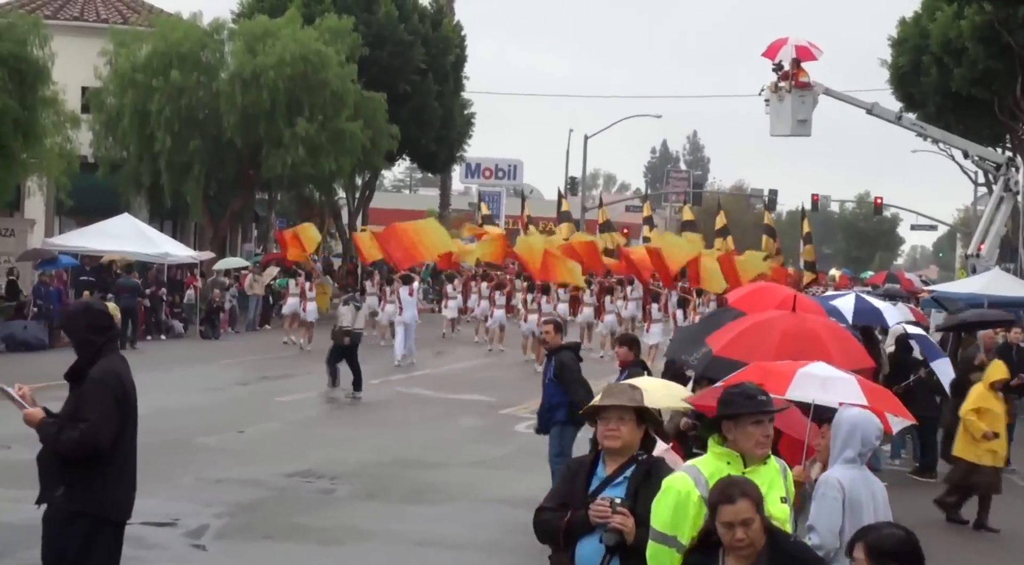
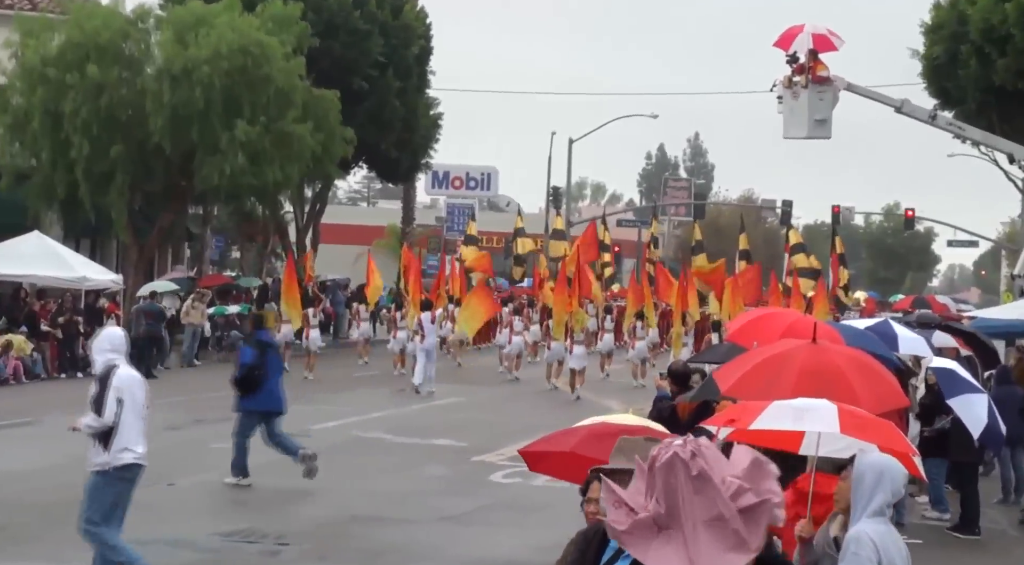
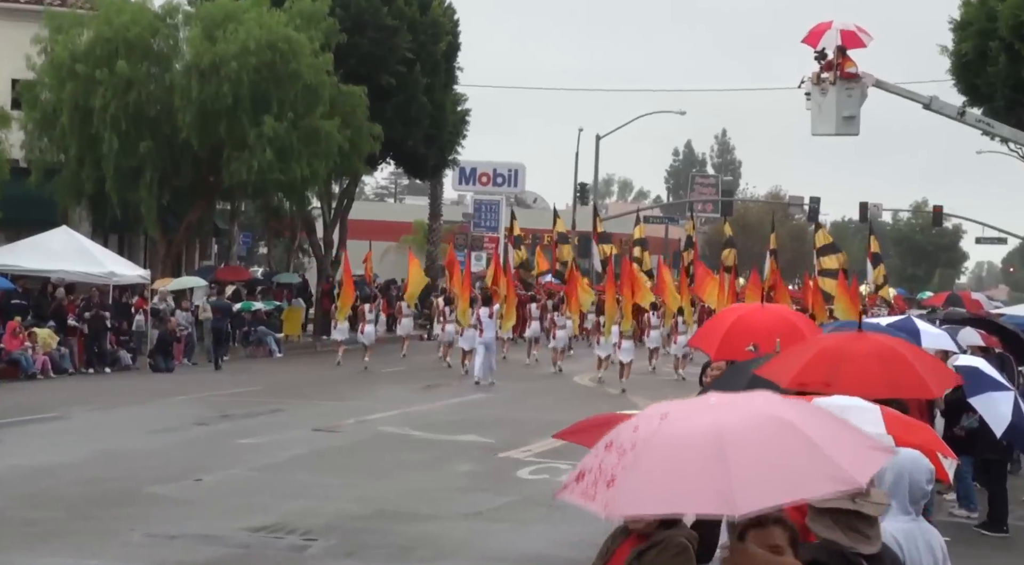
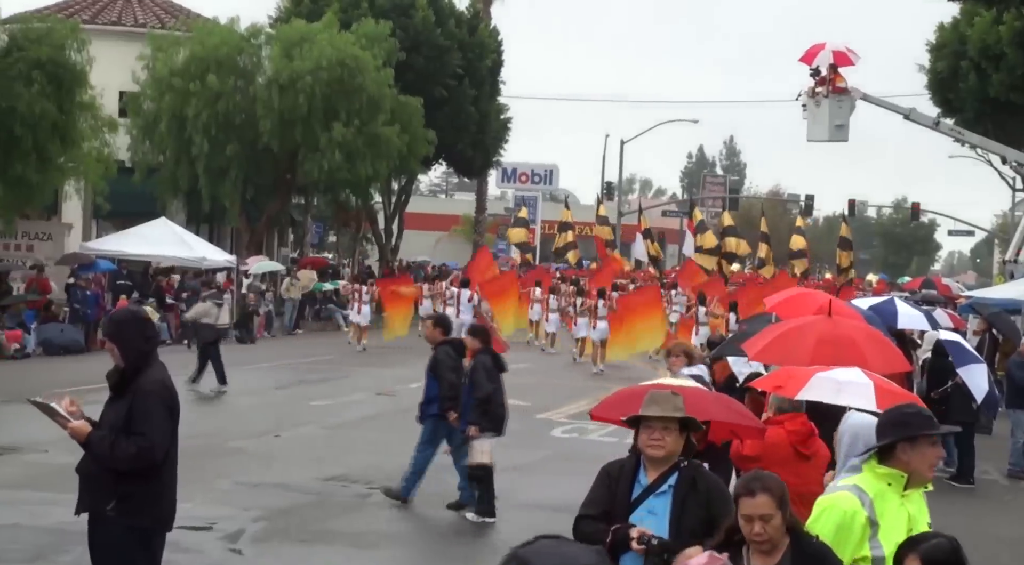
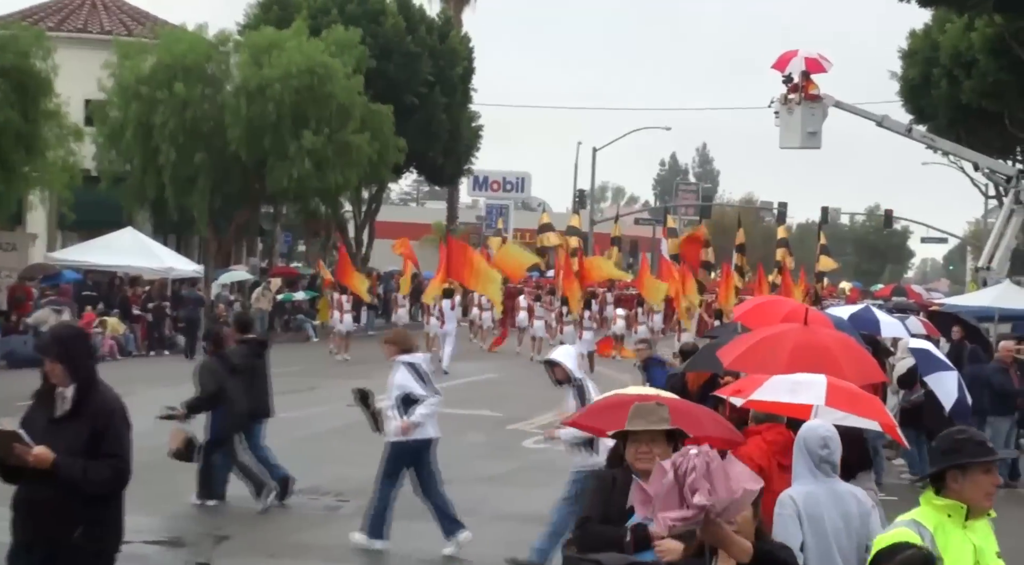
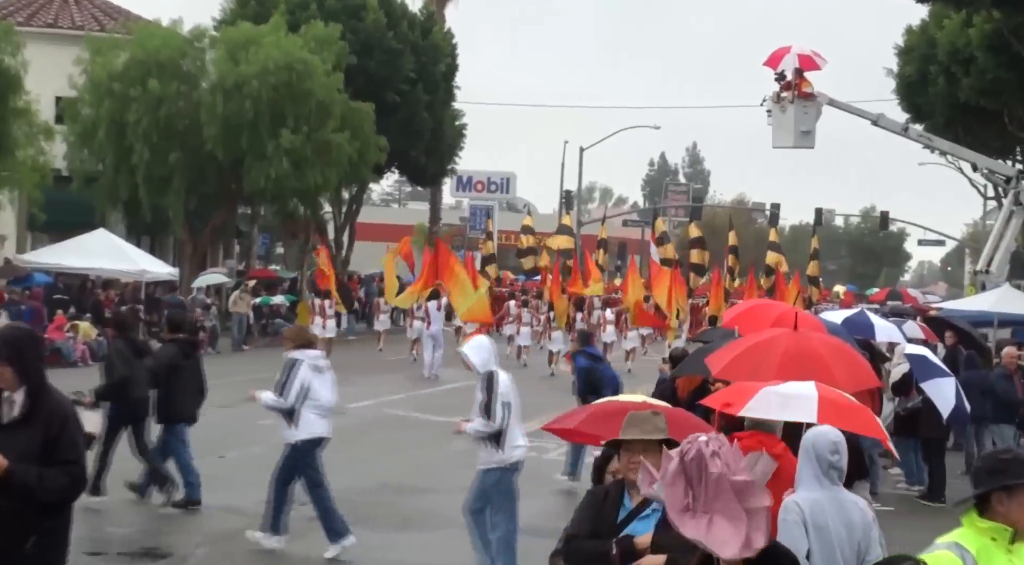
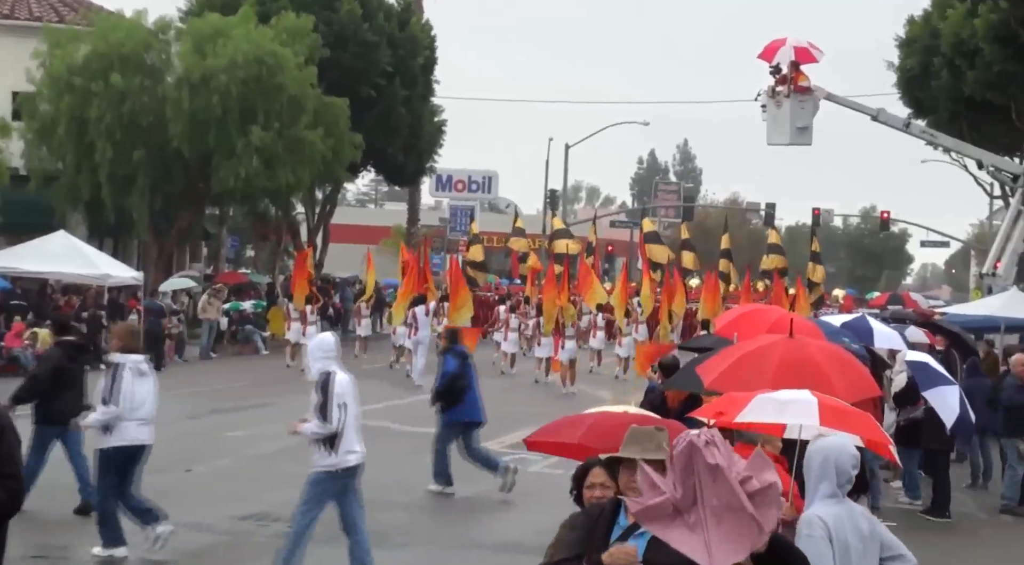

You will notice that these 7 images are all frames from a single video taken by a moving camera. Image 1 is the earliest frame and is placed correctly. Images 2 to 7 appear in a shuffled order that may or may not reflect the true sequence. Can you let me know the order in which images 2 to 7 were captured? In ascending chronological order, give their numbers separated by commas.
4, 5, 6, 7, 2, 3
